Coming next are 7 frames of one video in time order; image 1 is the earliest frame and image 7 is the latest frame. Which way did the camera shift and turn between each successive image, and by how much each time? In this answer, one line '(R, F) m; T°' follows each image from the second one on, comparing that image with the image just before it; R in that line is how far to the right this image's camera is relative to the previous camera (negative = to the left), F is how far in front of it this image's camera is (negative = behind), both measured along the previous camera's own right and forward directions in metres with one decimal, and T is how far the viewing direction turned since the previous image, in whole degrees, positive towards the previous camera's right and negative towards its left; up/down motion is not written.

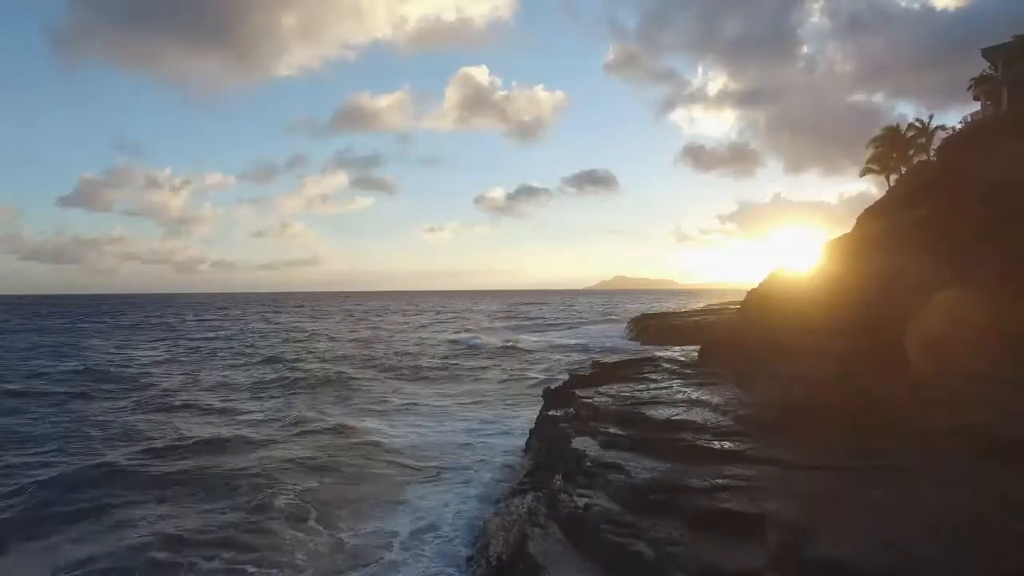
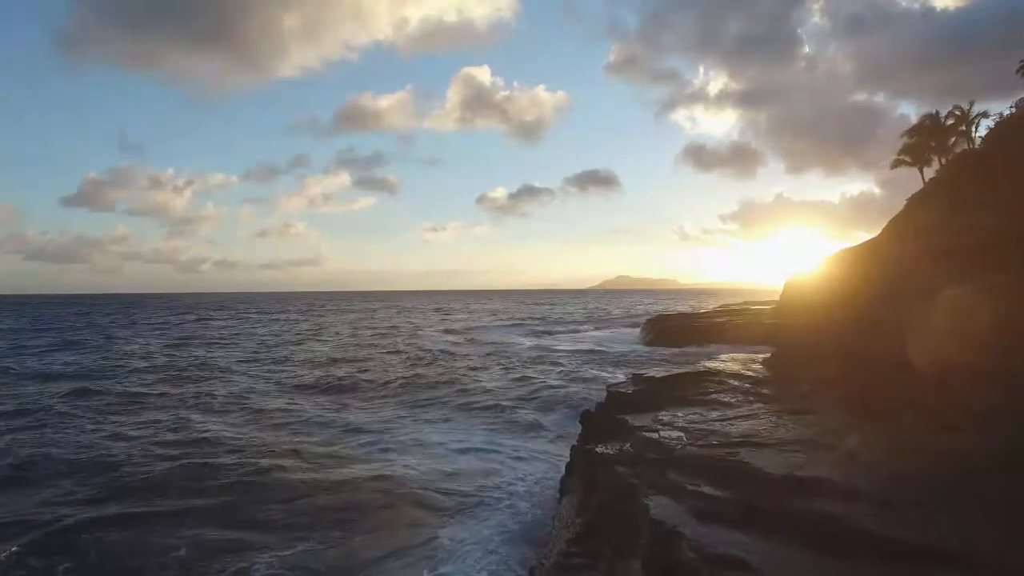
(-0.9, 0.0) m; 0°
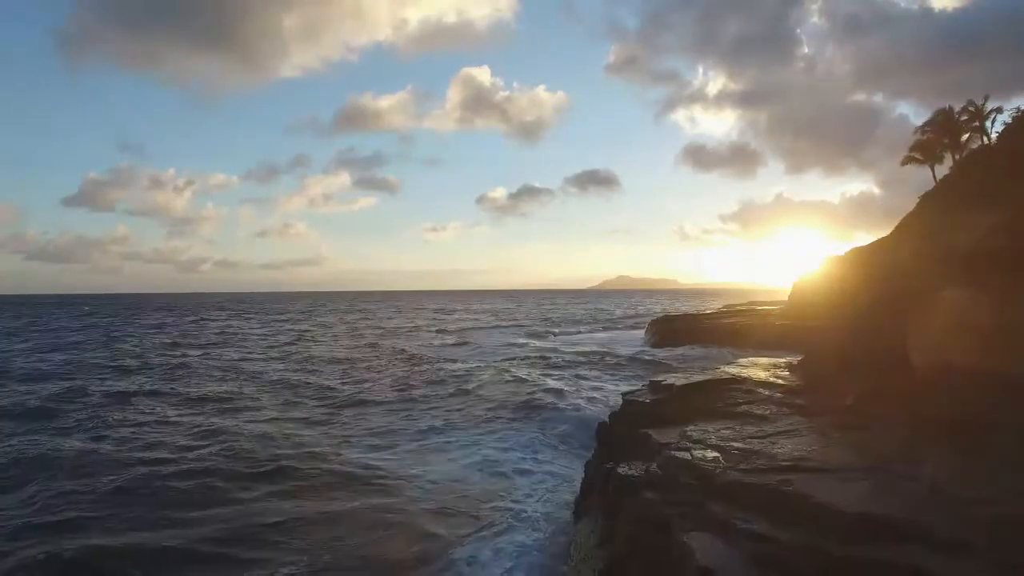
(-0.9, -3.3) m; 0°
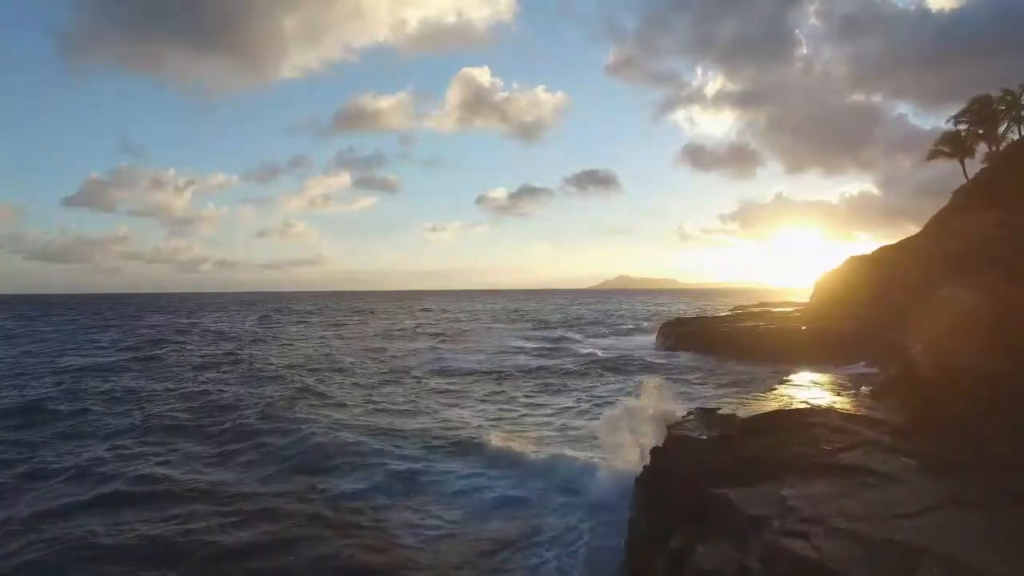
(-0.4, +2.4) m; 0°
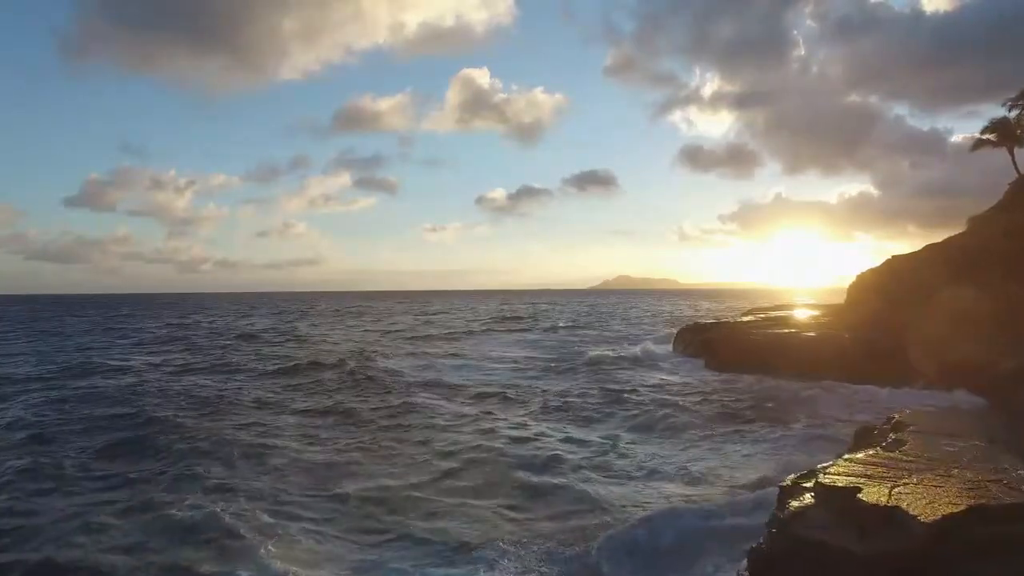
(-0.6, +2.2) m; 0°
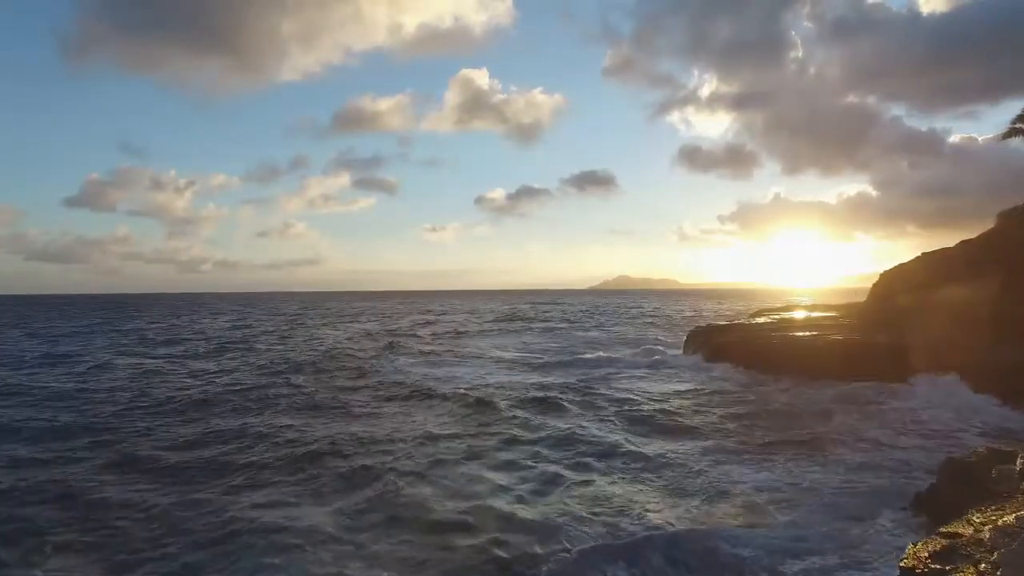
(+0.1, +1.6) m; 0°
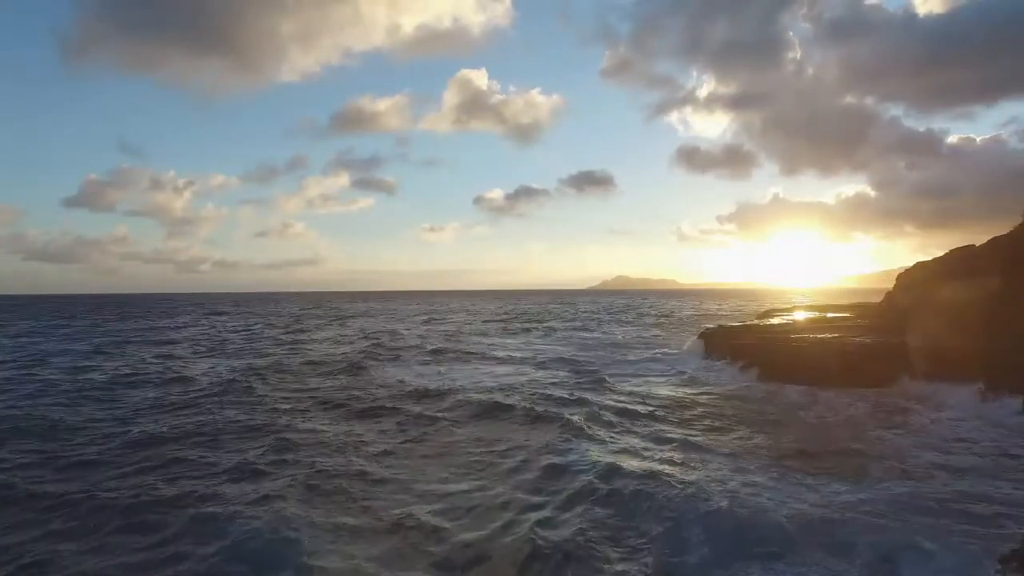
(0.0, +1.4) m; 0°
